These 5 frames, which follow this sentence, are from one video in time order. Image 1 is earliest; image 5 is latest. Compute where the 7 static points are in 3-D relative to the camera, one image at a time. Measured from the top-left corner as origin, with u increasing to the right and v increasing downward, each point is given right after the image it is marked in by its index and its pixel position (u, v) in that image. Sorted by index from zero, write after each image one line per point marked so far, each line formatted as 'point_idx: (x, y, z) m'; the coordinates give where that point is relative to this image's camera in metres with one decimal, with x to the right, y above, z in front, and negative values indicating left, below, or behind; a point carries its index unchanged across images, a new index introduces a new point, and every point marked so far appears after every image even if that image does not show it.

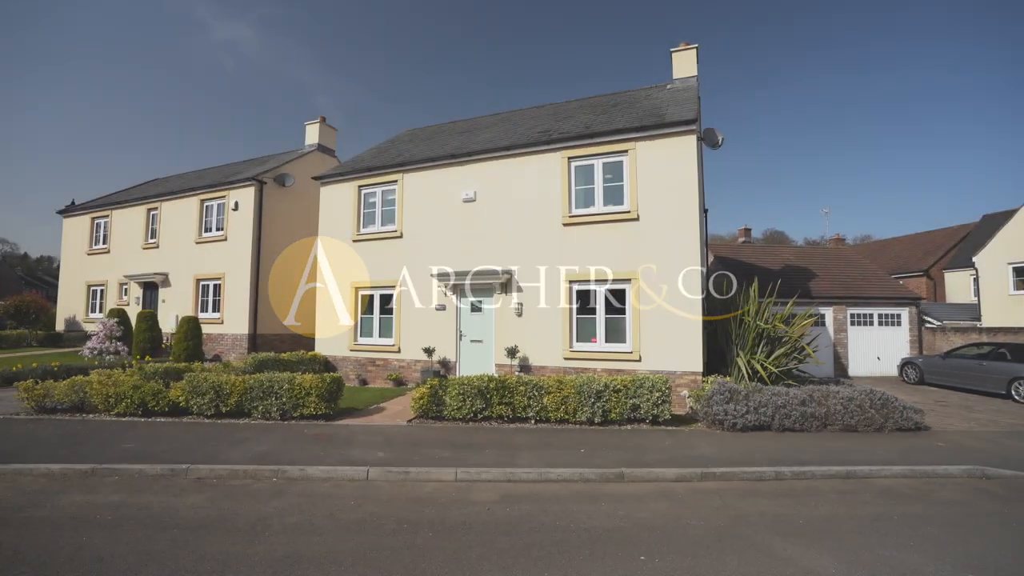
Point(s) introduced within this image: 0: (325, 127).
0: (-6.5, +5.5, +16.9) m
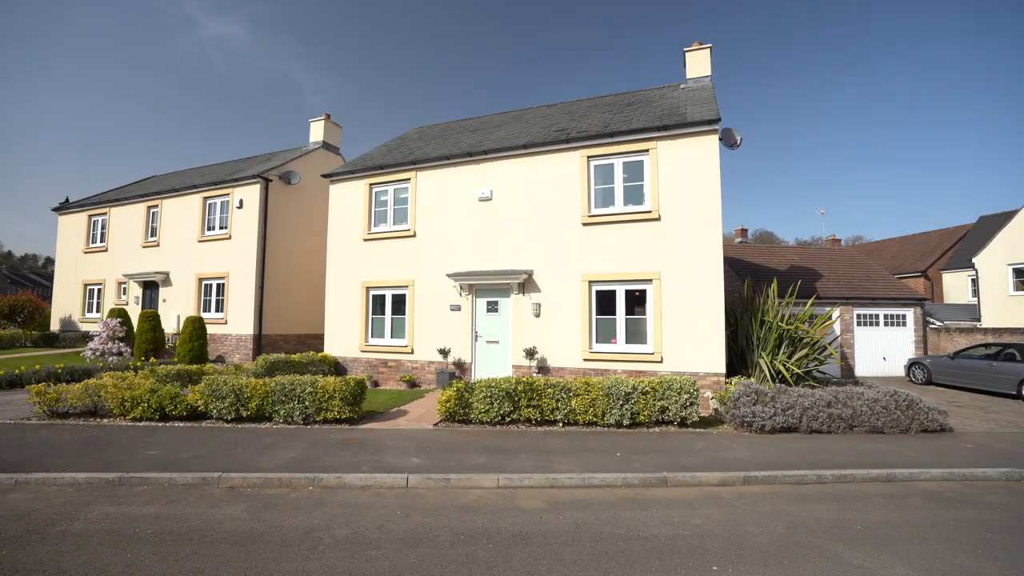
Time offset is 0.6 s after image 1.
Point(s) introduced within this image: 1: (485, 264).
0: (-6.2, +5.6, +16.6) m
1: (-0.6, +0.6, +11.3) m
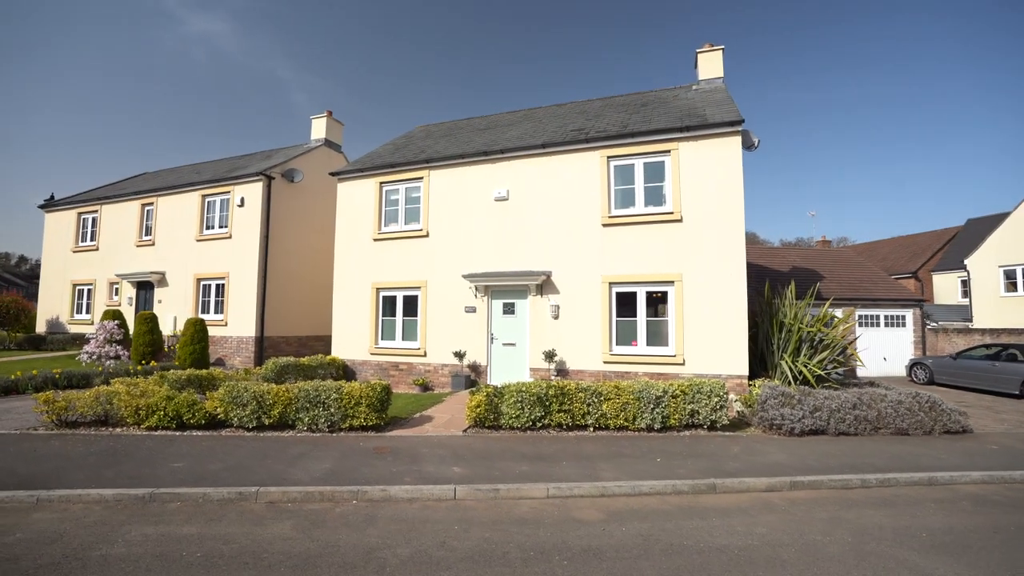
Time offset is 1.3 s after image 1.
0: (-6.0, +5.5, +16.2) m
1: (-0.2, +0.5, +11.1) m
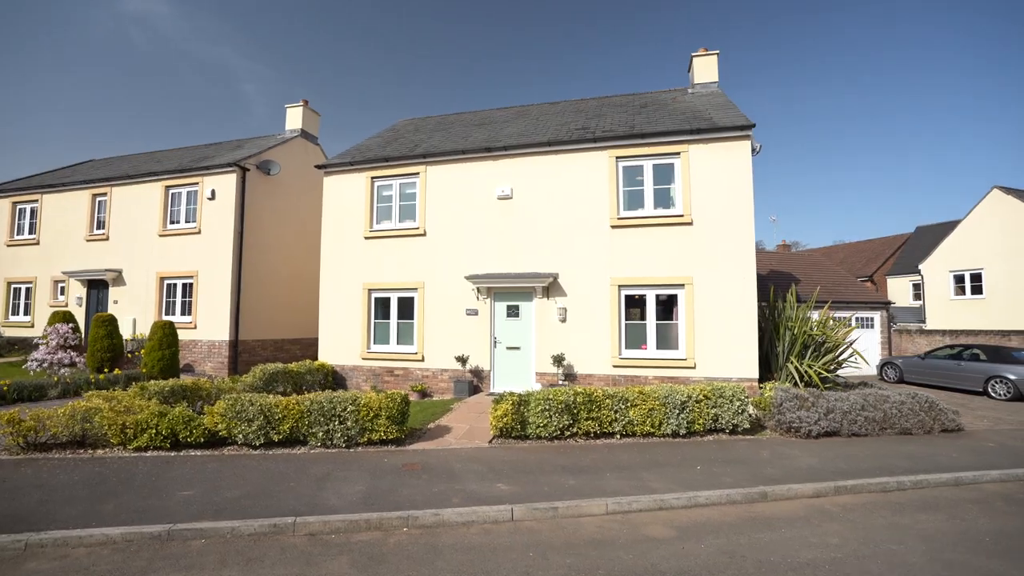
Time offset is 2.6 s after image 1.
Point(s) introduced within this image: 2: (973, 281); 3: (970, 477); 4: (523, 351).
0: (-6.3, +5.5, +15.2) m
1: (-0.2, +0.5, +10.7) m
2: (+18.6, +0.3, +19.6) m
3: (+6.2, -2.5, +6.6) m
4: (+0.2, -1.3, +10.5) m
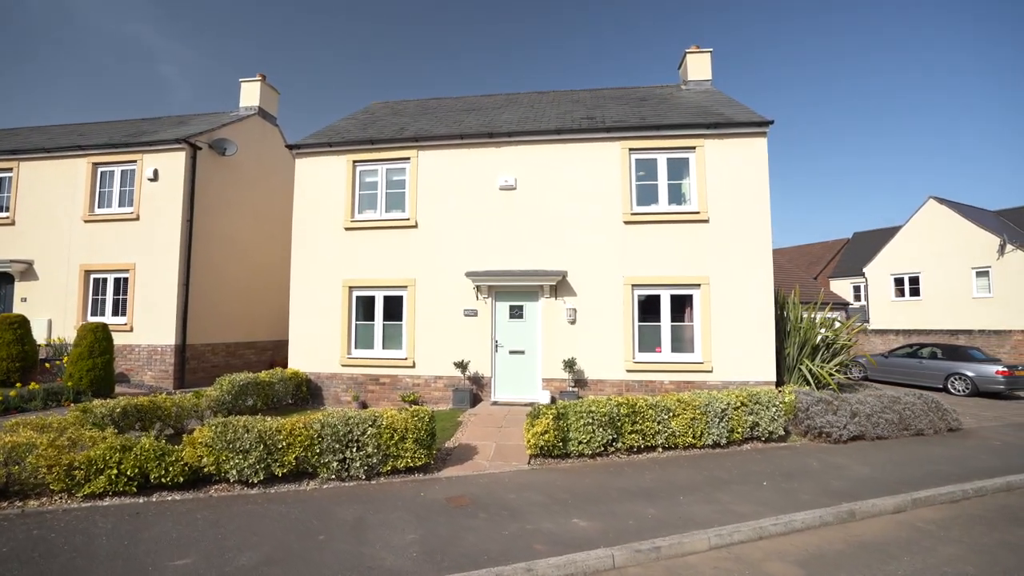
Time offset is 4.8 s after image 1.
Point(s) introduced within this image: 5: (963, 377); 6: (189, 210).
0: (-6.7, +5.6, +13.4) m
1: (-0.1, +0.5, +9.8) m
2: (+17.3, +0.2, +21.1) m
3: (+6.7, -2.6, +6.5) m
4: (+0.3, -1.3, +9.6) m
5: (+12.6, -2.5, +13.6) m
6: (-7.1, +1.7, +10.7) m
